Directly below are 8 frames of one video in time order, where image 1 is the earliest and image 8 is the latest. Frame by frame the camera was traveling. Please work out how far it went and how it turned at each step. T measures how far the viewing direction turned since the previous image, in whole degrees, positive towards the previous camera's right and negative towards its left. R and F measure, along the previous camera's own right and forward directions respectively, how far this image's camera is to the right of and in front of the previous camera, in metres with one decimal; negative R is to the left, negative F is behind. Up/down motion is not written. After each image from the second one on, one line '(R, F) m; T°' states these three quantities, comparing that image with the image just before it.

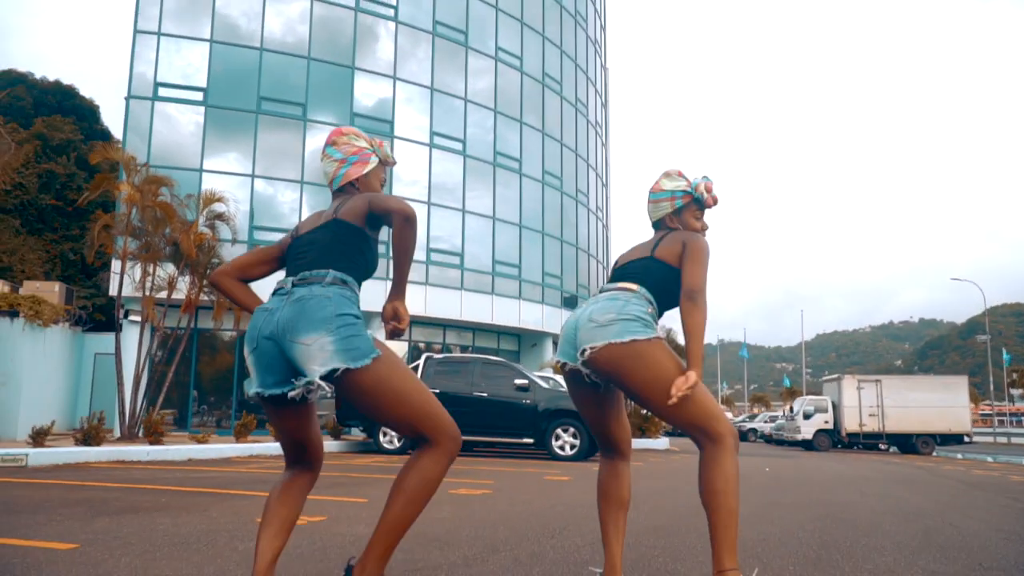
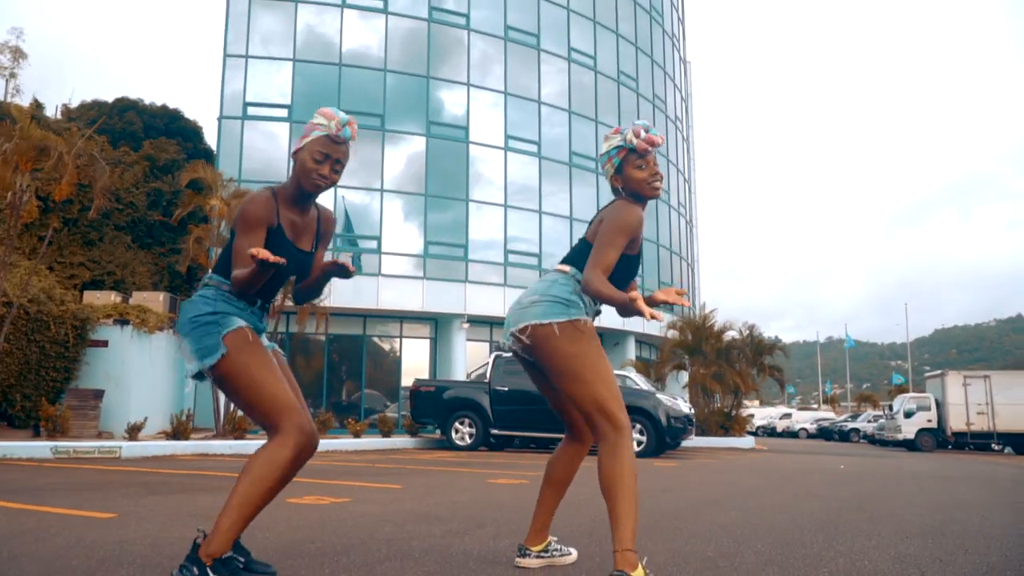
(+0.5, -0.2) m; -7°
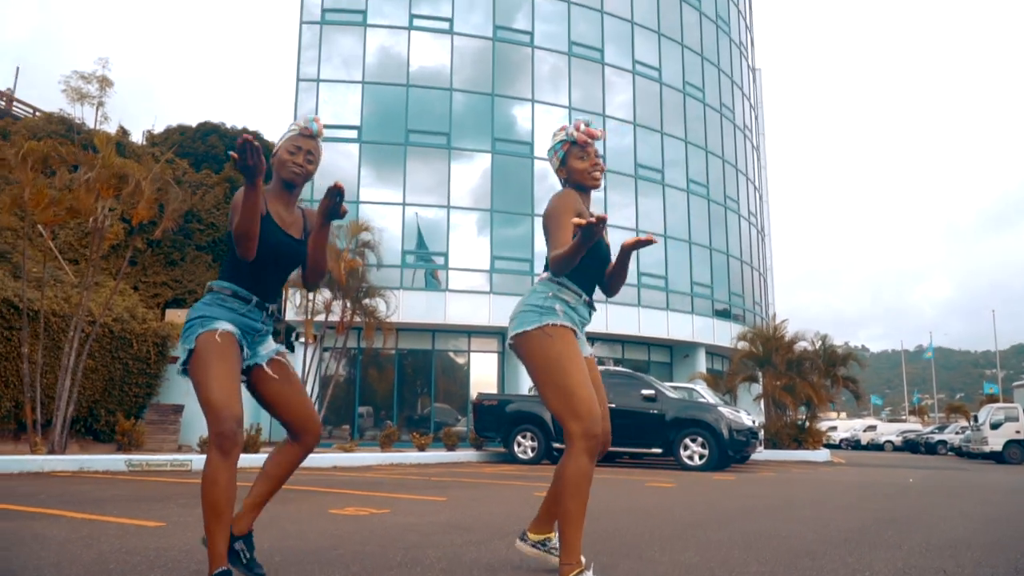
(+0.3, -0.1) m; -5°
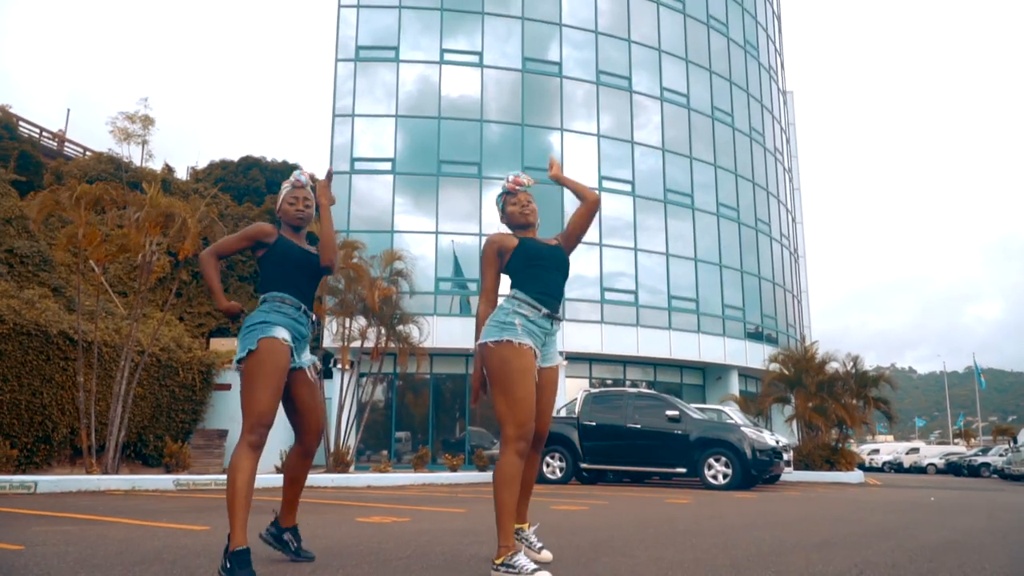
(+0.2, -0.5) m; -3°
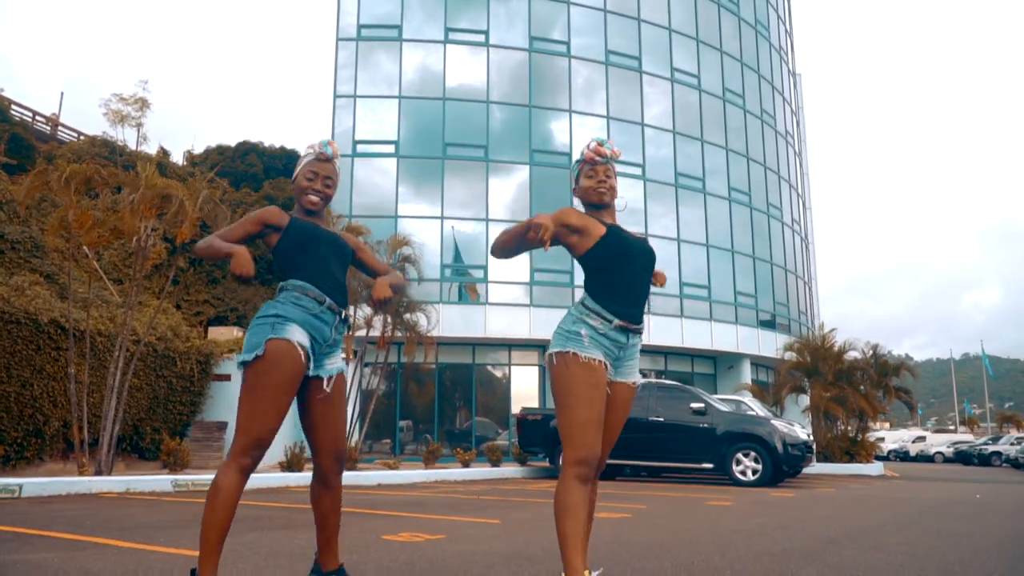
(-0.3, +0.7) m; 0°
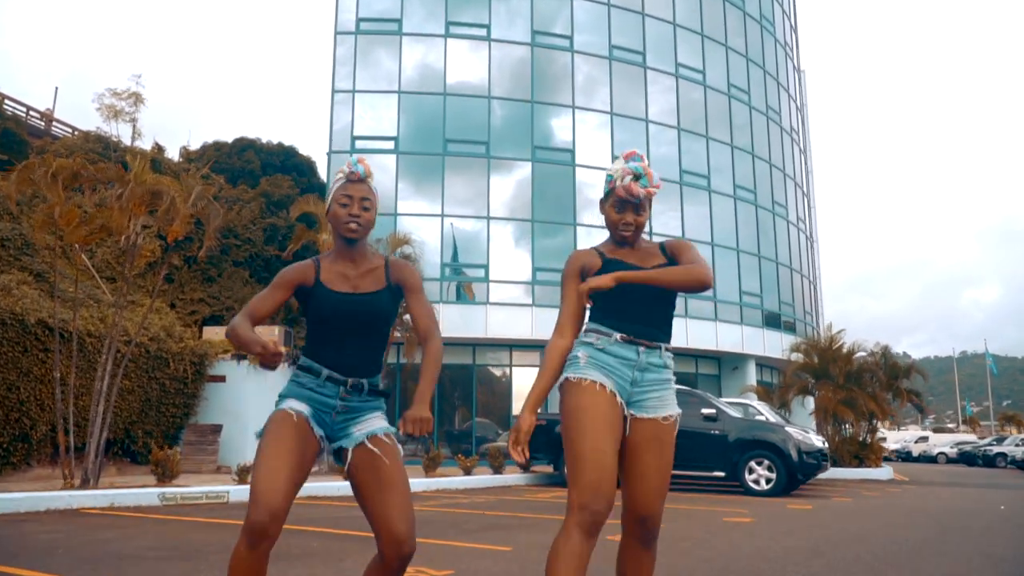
(-0.1, +0.5) m; 0°
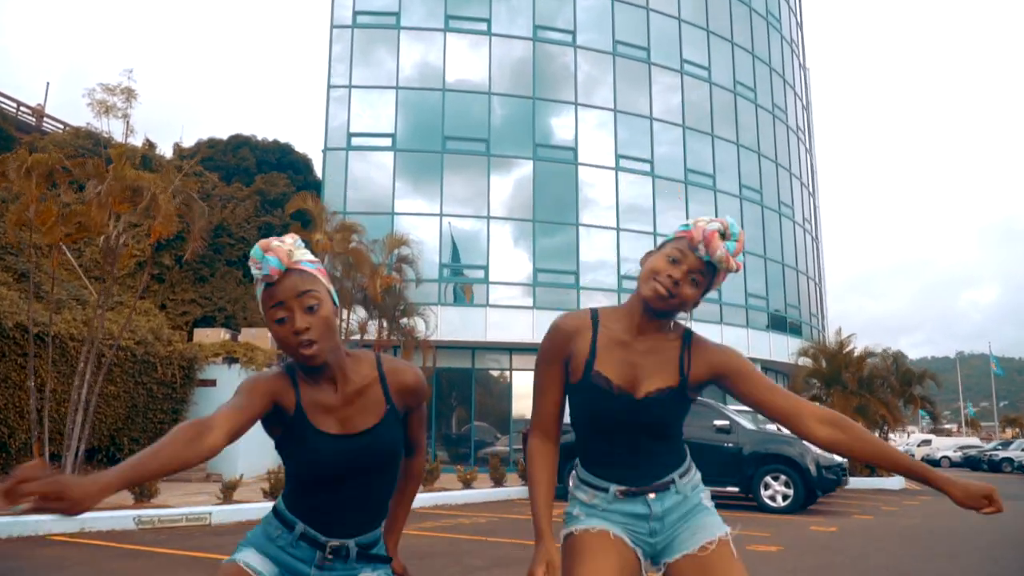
(-0.1, +0.6) m; 0°
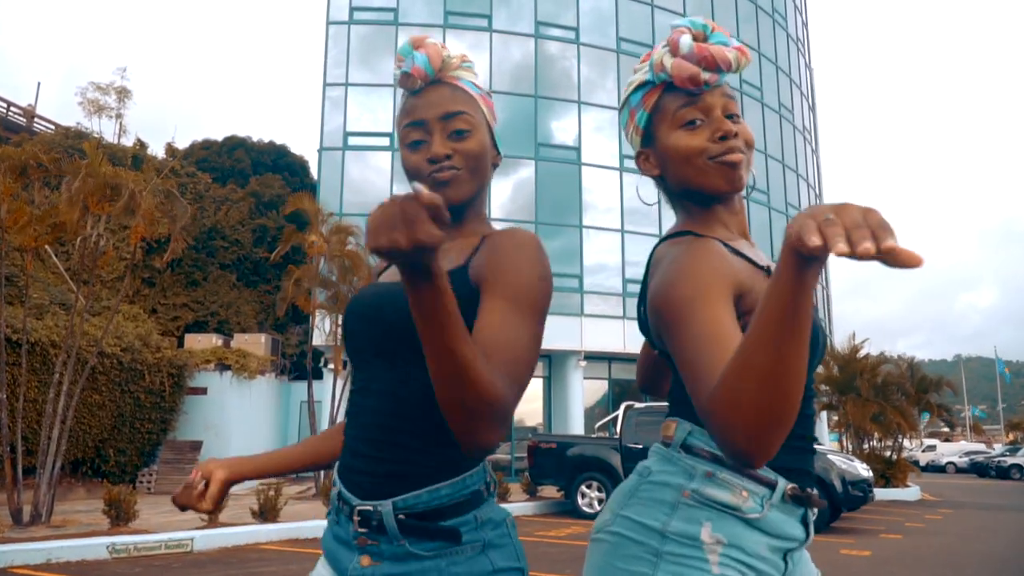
(-0.1, +0.7) m; 0°
